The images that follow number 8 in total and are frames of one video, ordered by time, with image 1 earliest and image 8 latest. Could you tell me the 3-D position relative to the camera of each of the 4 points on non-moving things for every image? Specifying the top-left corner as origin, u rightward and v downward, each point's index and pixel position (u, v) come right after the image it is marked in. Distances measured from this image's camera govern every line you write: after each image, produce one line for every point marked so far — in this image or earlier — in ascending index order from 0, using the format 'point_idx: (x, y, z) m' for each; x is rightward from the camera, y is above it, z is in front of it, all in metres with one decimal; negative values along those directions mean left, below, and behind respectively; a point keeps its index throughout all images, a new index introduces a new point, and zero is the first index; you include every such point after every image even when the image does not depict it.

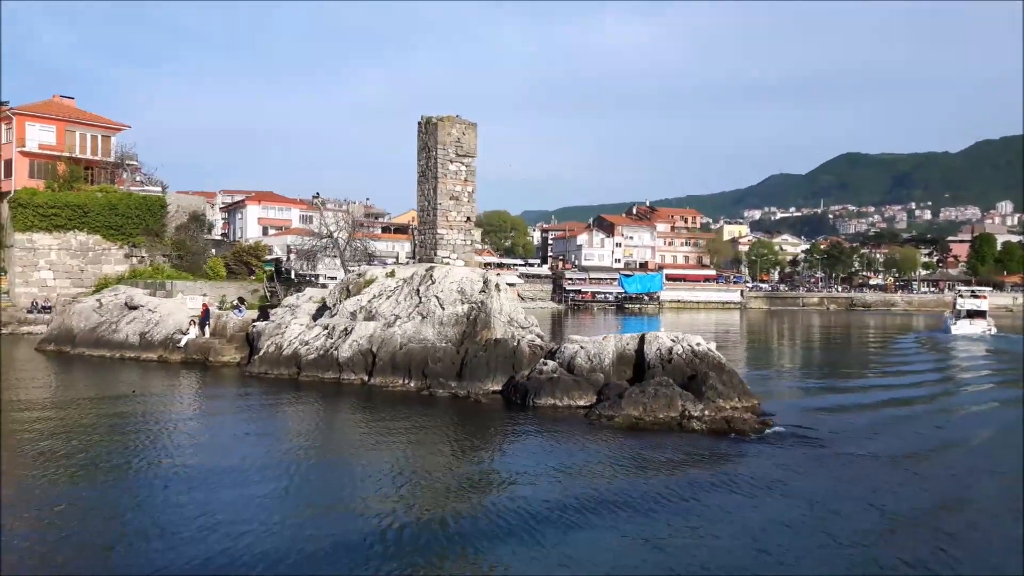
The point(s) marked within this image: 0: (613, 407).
0: (+1.7, -2.2, +15.9) m
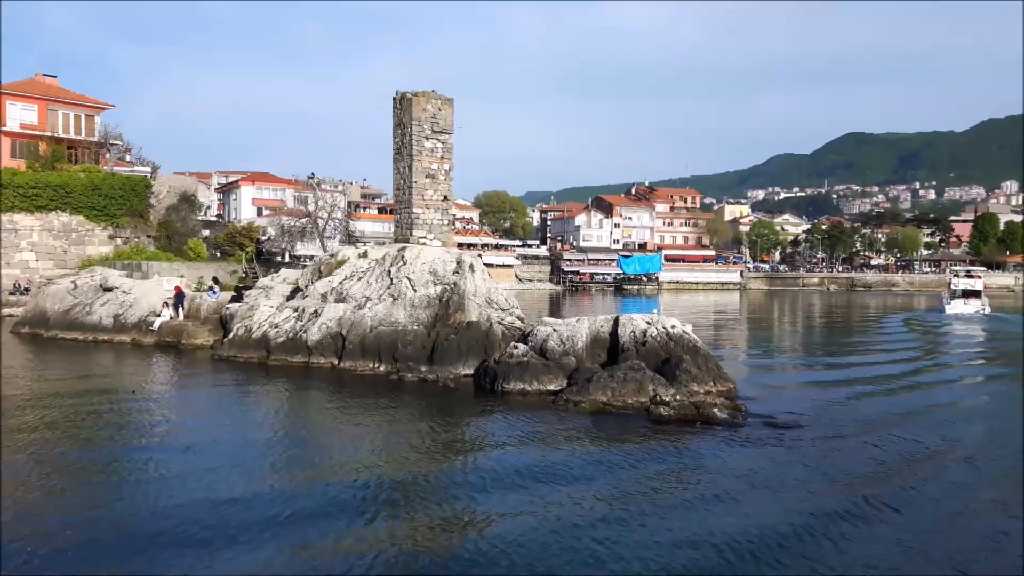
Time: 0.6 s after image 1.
0: (+1.1, -1.9, +15.4) m
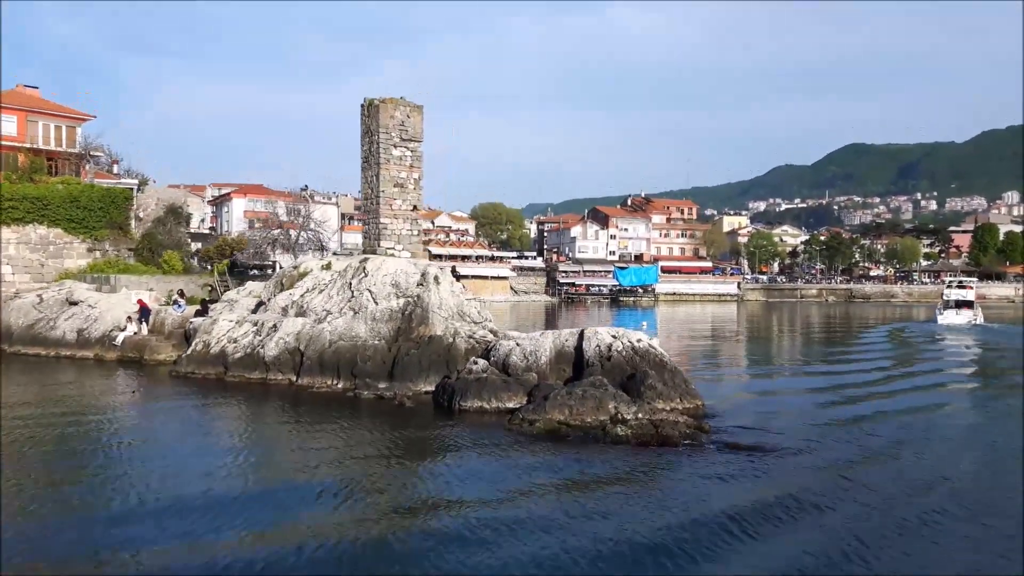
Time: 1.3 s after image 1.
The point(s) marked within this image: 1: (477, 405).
0: (+0.4, -2.1, +14.6) m
1: (-0.7, -2.1, +15.2) m
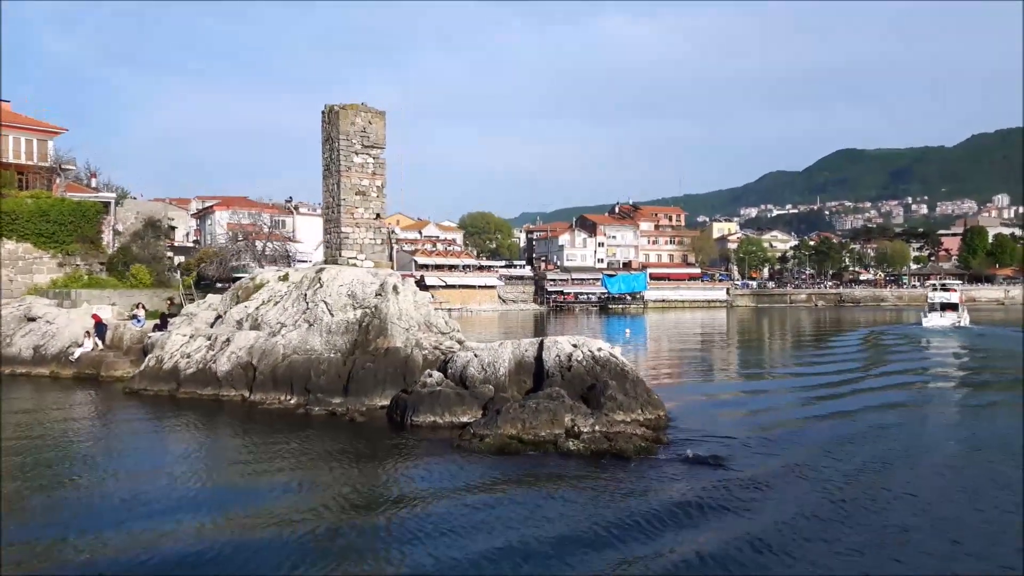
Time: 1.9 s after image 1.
0: (-0.4, -2.2, +14.0) m
1: (-1.4, -2.3, +14.6) m
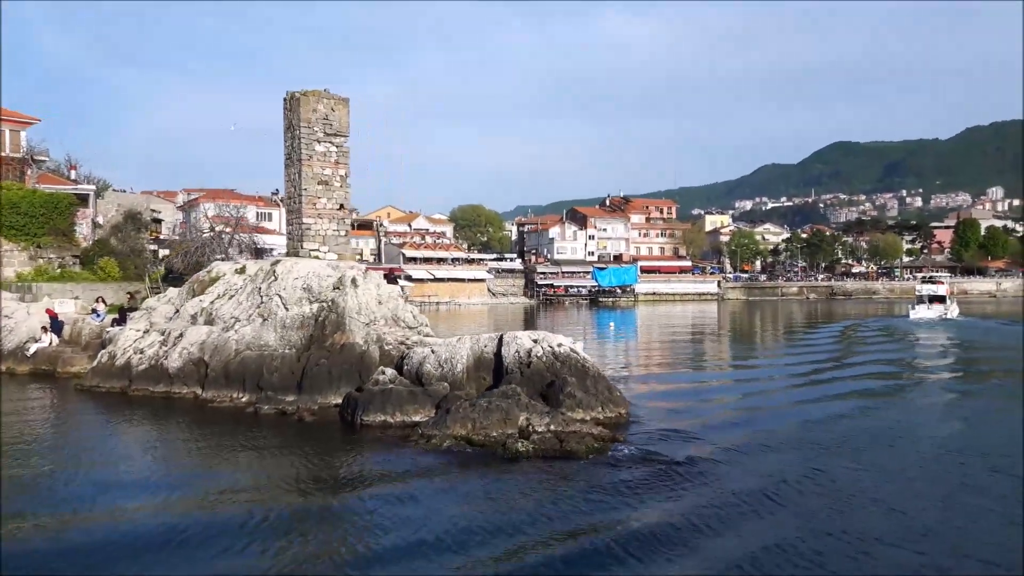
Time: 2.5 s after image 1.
0: (-1.1, -2.1, +13.3) m
1: (-2.2, -2.1, +13.9) m
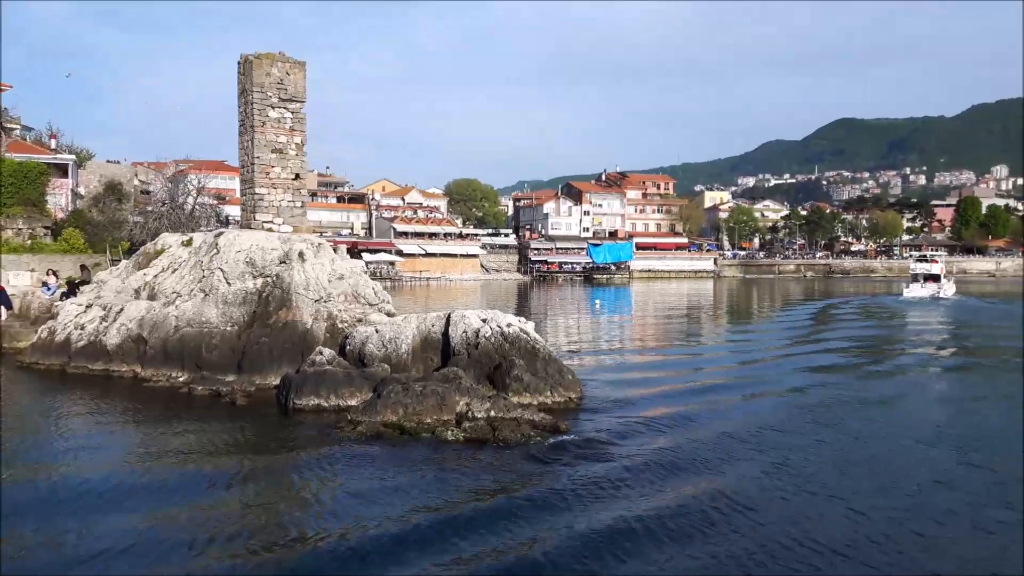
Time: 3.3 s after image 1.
0: (-2.0, -1.8, +12.4) m
1: (-3.0, -1.8, +13.0) m
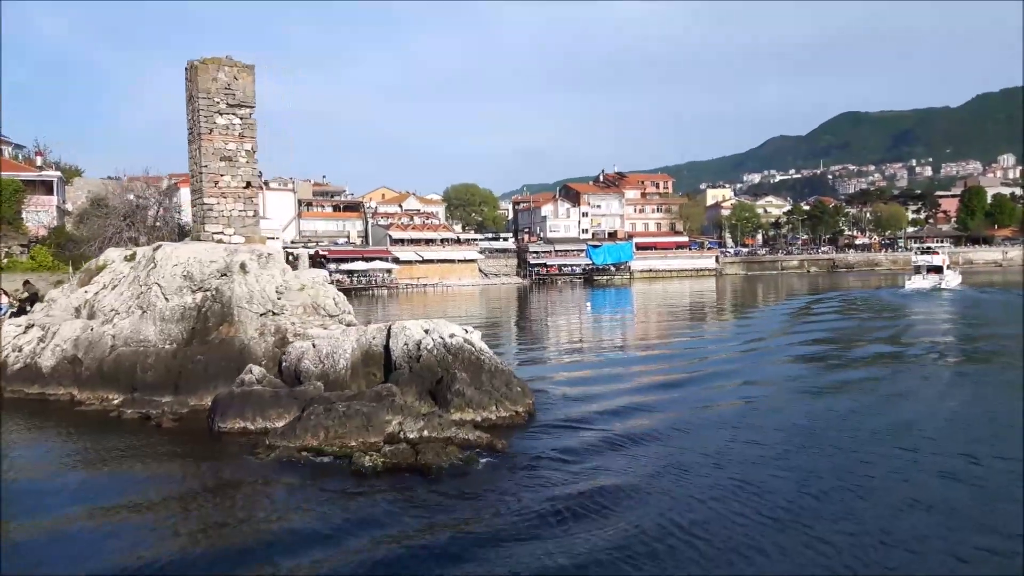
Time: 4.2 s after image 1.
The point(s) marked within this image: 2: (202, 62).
0: (-2.8, -1.9, +11.6) m
1: (-3.9, -2.0, +12.2) m
2: (-6.7, +4.9, +18.2) m
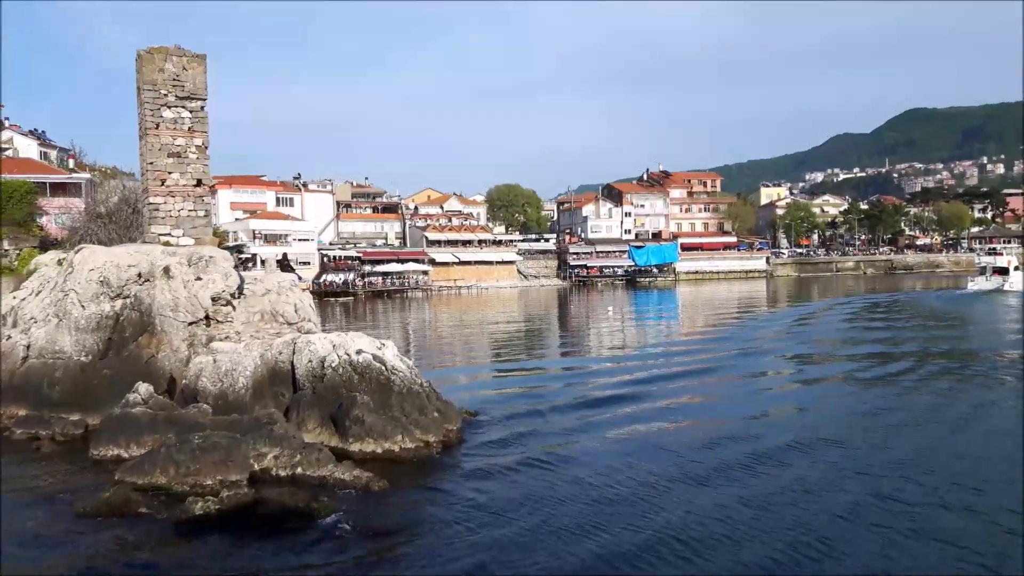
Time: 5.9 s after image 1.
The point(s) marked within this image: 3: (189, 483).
0: (-3.9, -2.0, +10.1) m
1: (-4.9, -2.1, +10.8) m
2: (-7.3, +4.8, +17.0) m
3: (-3.3, -2.2, +9.9) m
